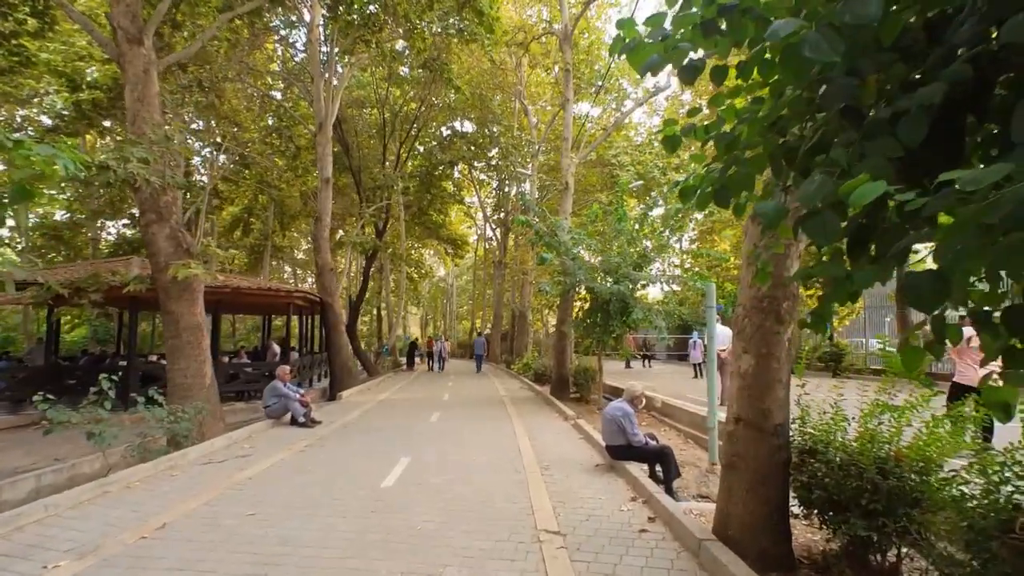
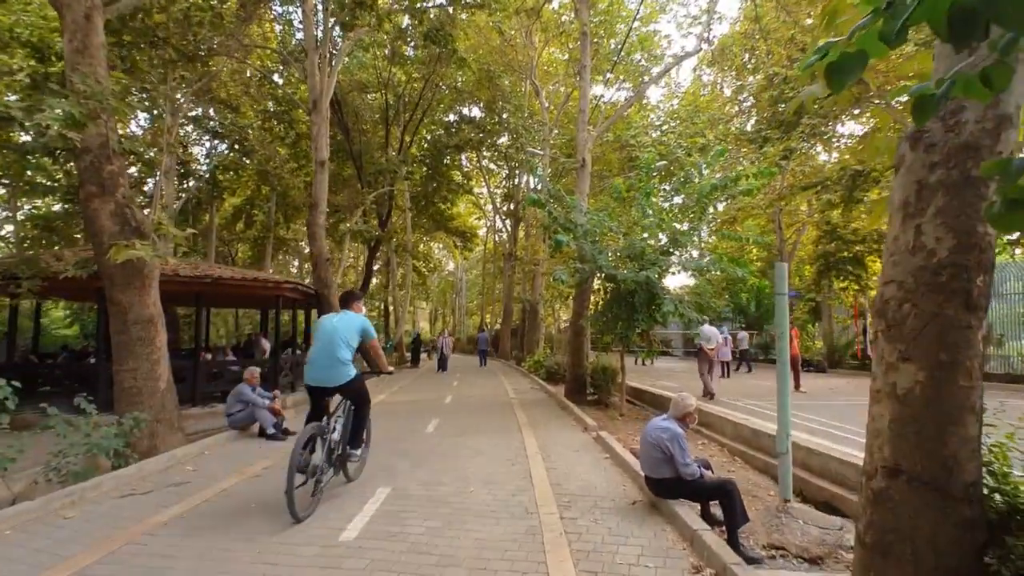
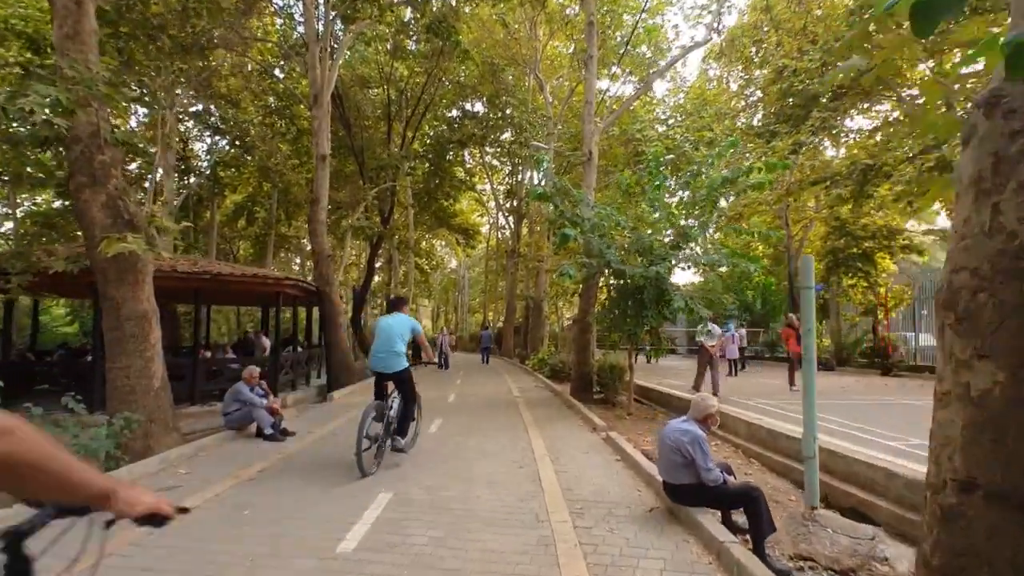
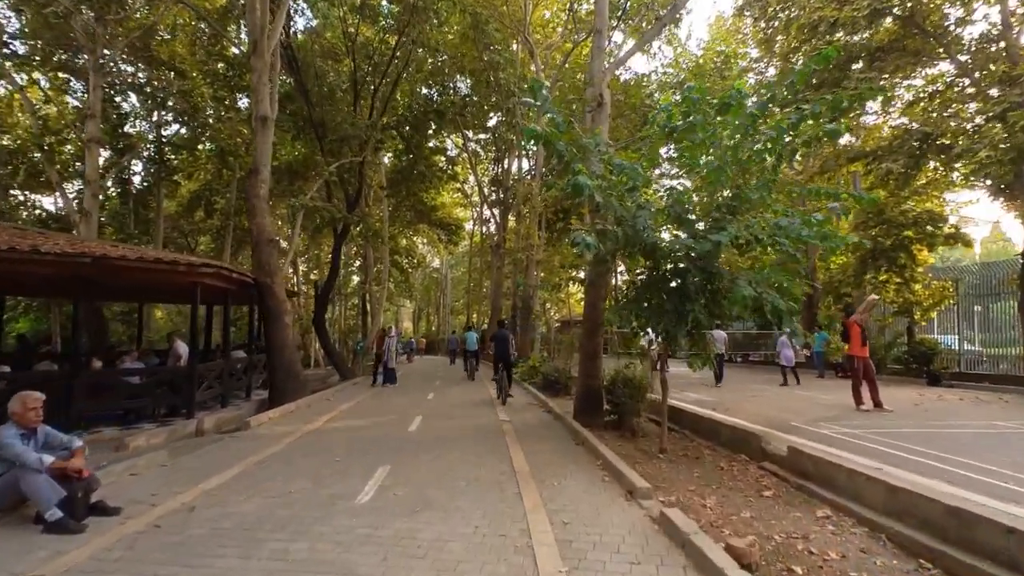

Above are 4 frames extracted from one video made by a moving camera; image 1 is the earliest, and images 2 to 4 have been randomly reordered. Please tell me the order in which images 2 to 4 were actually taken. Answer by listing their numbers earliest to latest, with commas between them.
2, 3, 4
